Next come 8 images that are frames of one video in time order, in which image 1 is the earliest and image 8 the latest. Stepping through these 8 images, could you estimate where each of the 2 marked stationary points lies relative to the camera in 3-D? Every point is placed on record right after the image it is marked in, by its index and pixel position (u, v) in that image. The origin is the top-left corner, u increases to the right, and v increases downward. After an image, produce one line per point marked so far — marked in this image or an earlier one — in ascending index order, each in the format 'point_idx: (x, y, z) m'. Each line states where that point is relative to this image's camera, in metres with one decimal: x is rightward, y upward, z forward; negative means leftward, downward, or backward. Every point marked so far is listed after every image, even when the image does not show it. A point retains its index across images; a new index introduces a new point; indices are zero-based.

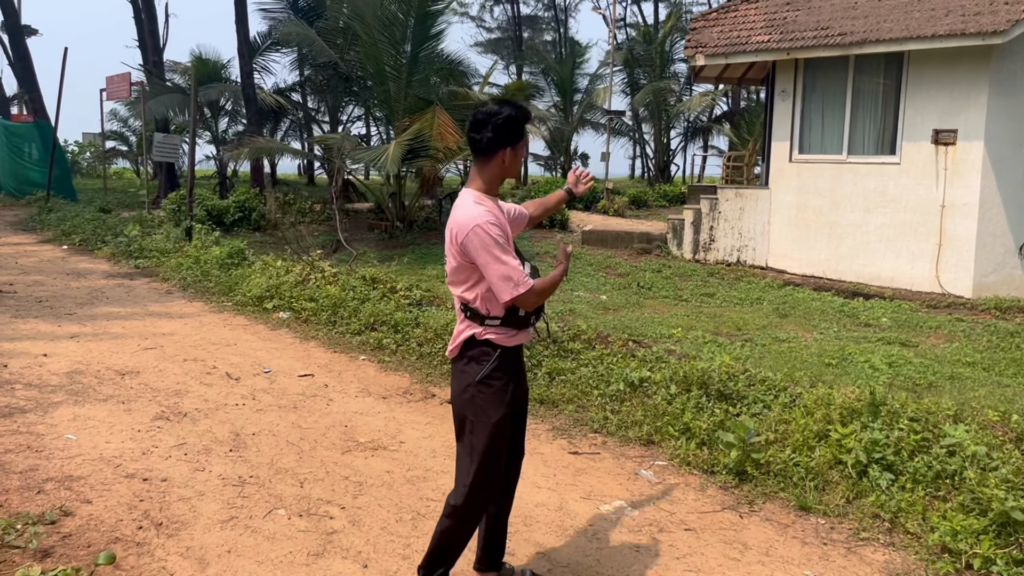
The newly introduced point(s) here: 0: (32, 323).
0: (-3.5, -0.3, +6.4) m
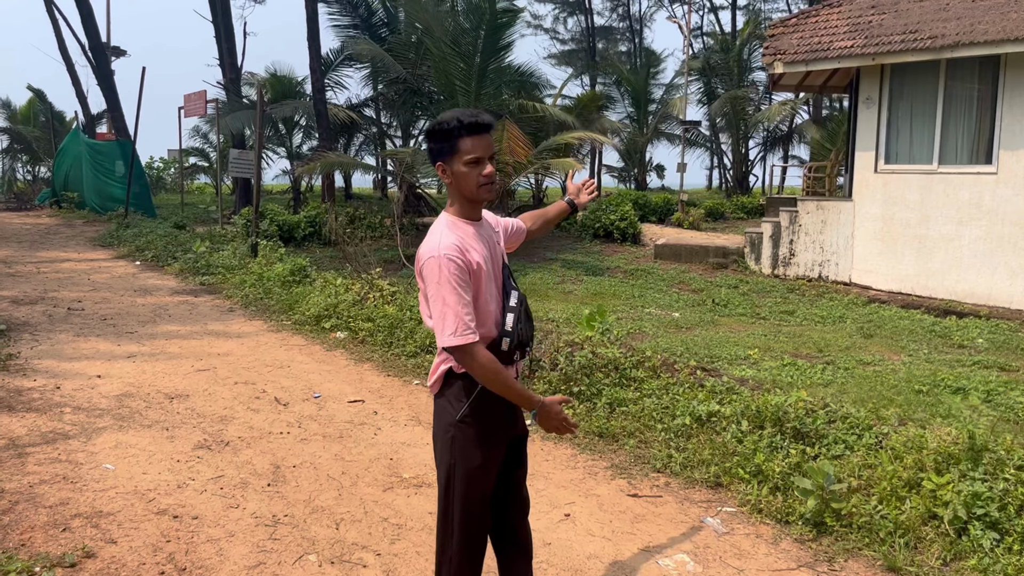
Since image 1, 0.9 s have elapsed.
0: (-3.1, -0.4, +6.4) m
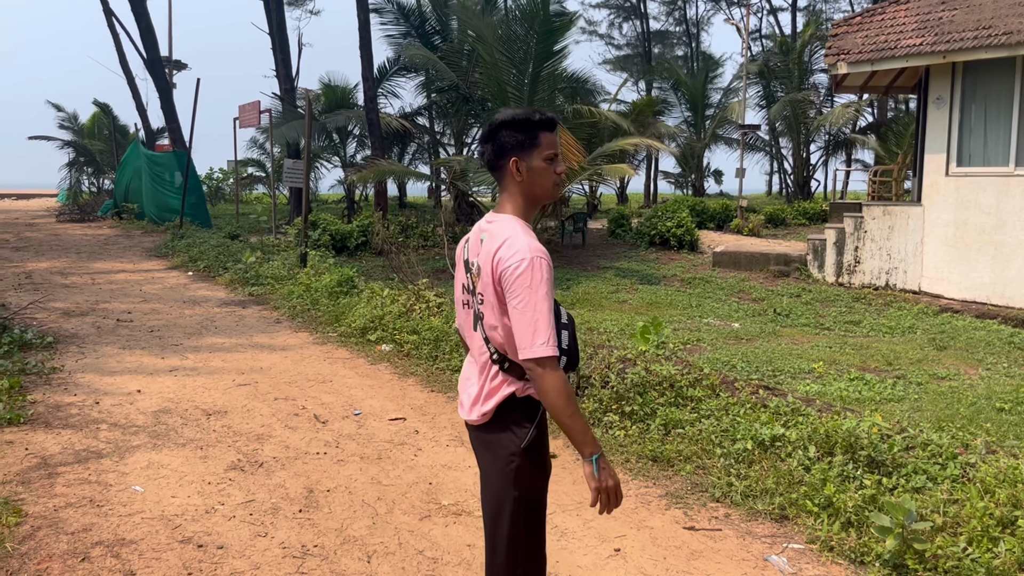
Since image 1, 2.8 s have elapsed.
0: (-2.7, -0.5, +6.4) m
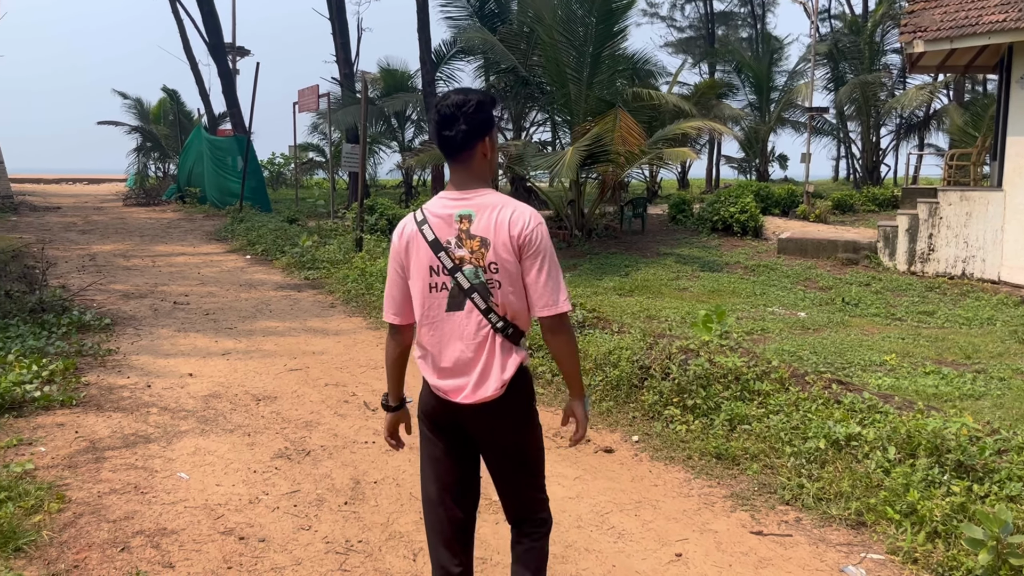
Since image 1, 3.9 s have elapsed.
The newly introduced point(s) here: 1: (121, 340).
0: (-2.3, -0.4, +6.3) m
1: (-2.7, -0.4, +6.1) m
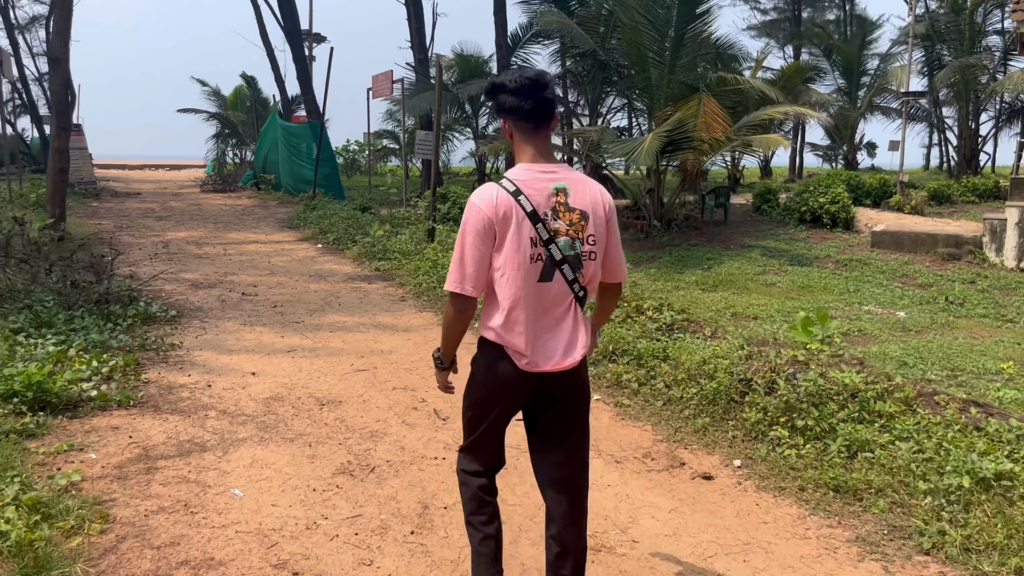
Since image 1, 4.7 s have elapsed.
0: (-1.8, -0.3, +6.1) m
1: (-2.2, -0.3, +5.9) m
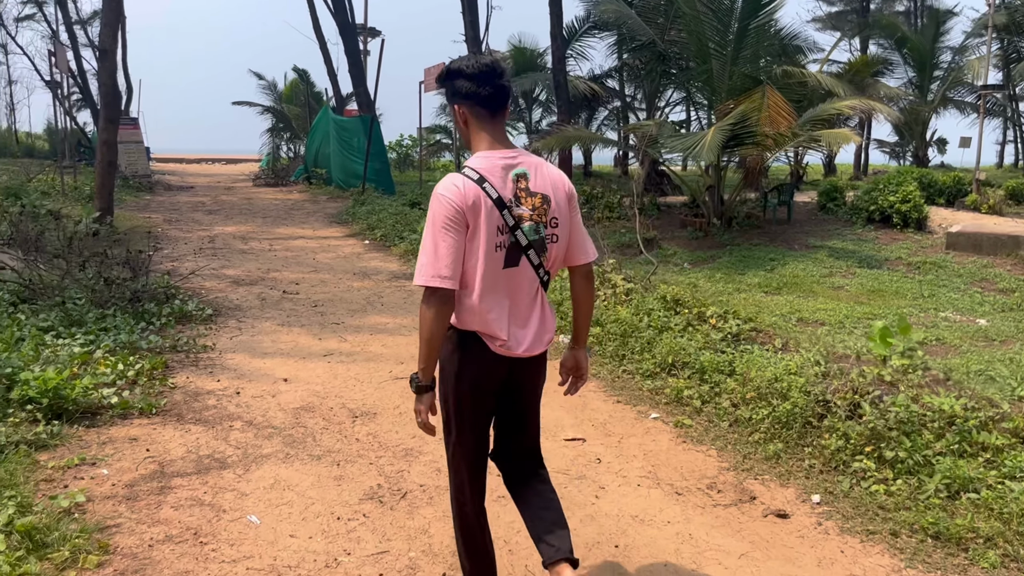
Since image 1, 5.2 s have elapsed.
0: (-1.4, -0.3, +5.8) m
1: (-1.9, -0.3, +5.6) m
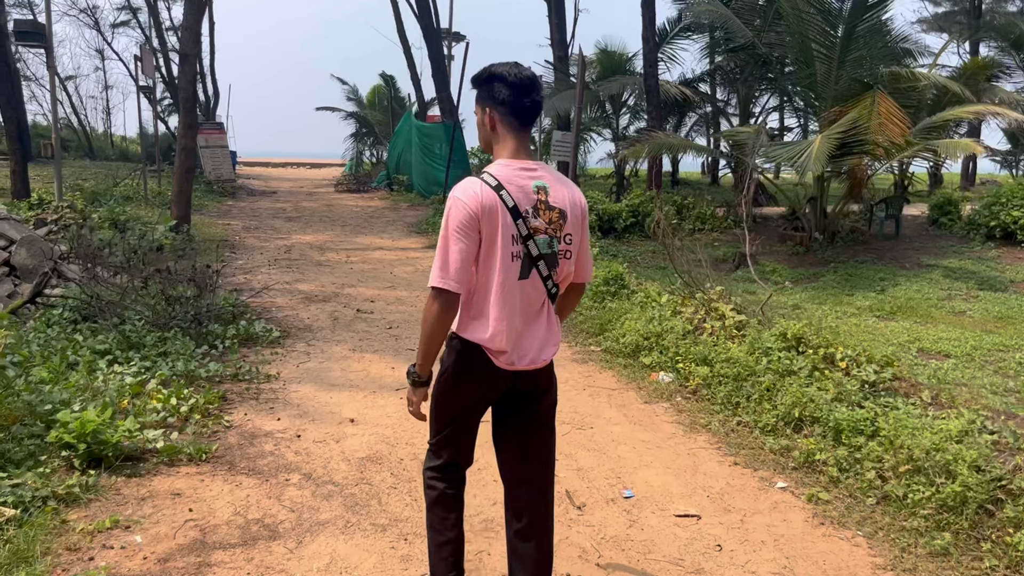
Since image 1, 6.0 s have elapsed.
0: (-0.9, -0.4, +5.3) m
1: (-1.3, -0.4, +5.2) m
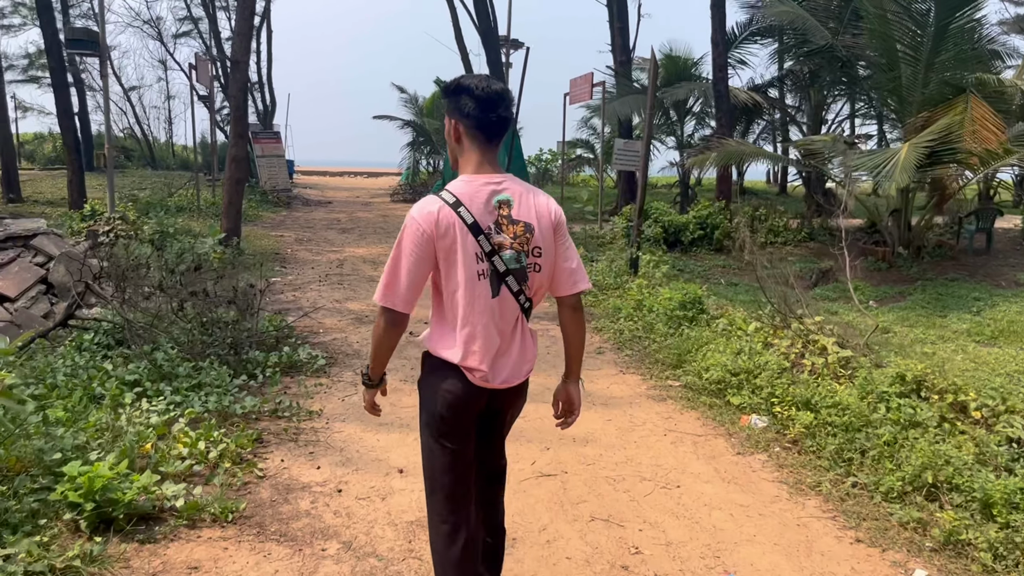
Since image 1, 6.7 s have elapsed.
0: (-0.5, -0.6, +4.8) m
1: (-1.0, -0.6, +4.7) m
